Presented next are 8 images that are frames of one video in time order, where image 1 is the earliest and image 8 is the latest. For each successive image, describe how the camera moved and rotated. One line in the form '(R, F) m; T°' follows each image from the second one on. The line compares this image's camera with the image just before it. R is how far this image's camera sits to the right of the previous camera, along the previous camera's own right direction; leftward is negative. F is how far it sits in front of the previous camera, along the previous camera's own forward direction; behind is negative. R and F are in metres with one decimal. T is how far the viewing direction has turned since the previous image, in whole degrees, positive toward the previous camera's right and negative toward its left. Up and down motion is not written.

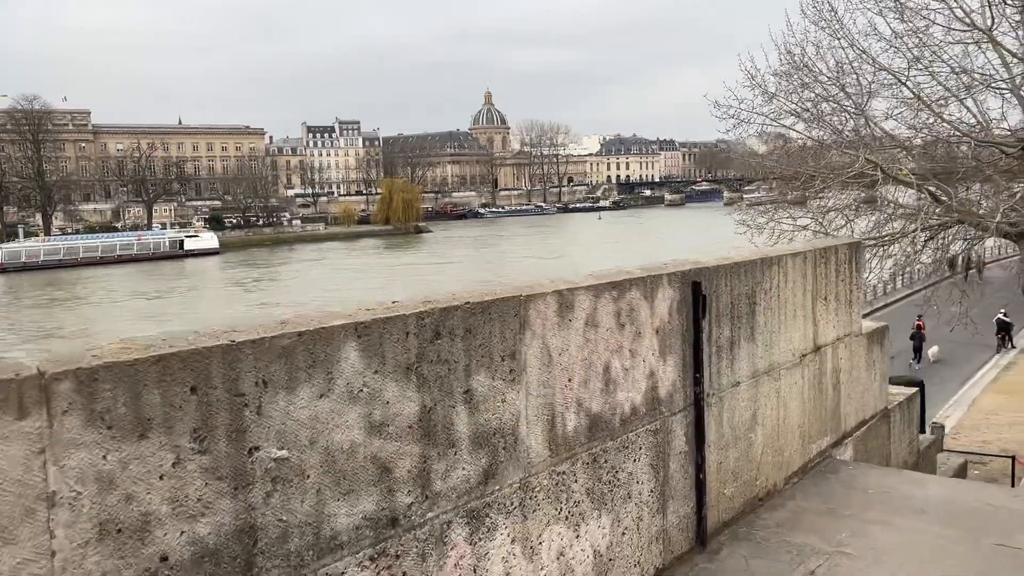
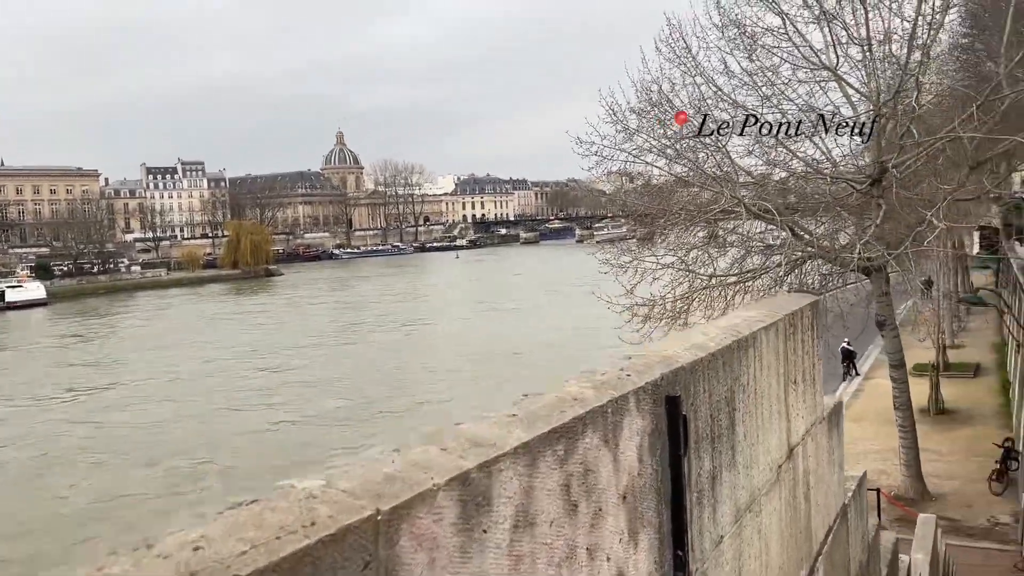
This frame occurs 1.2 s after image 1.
(0.0, +0.9) m; +10°
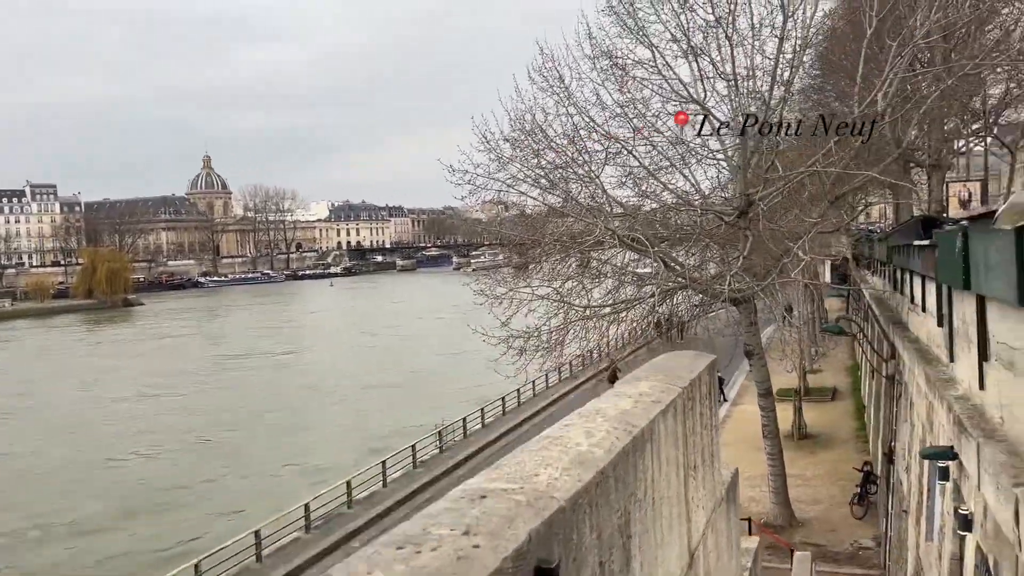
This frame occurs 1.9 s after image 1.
(+0.1, +0.4) m; +8°
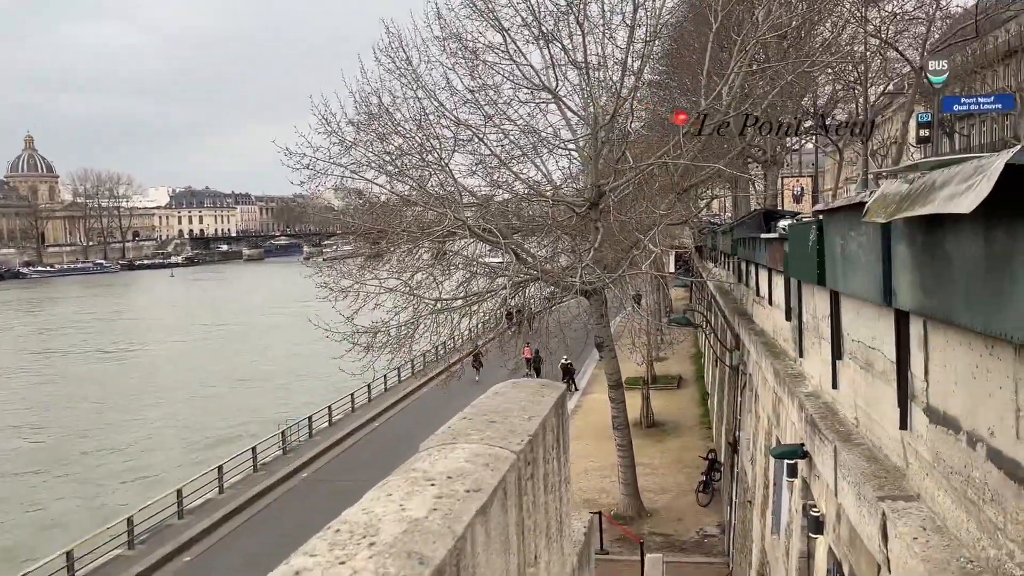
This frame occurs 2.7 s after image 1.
(+0.1, +0.5) m; +10°
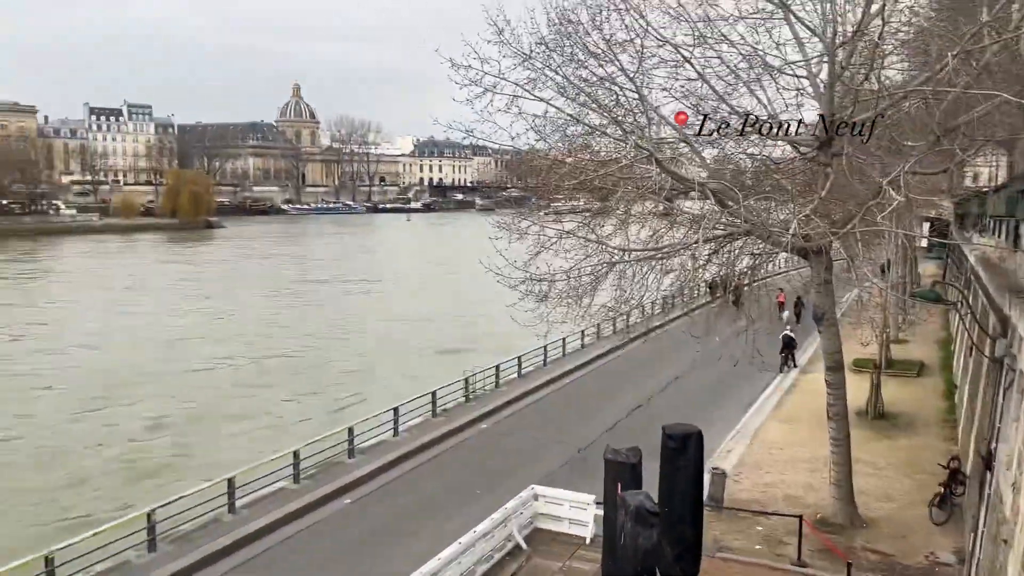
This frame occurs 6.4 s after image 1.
(+0.4, +1.7) m; -15°
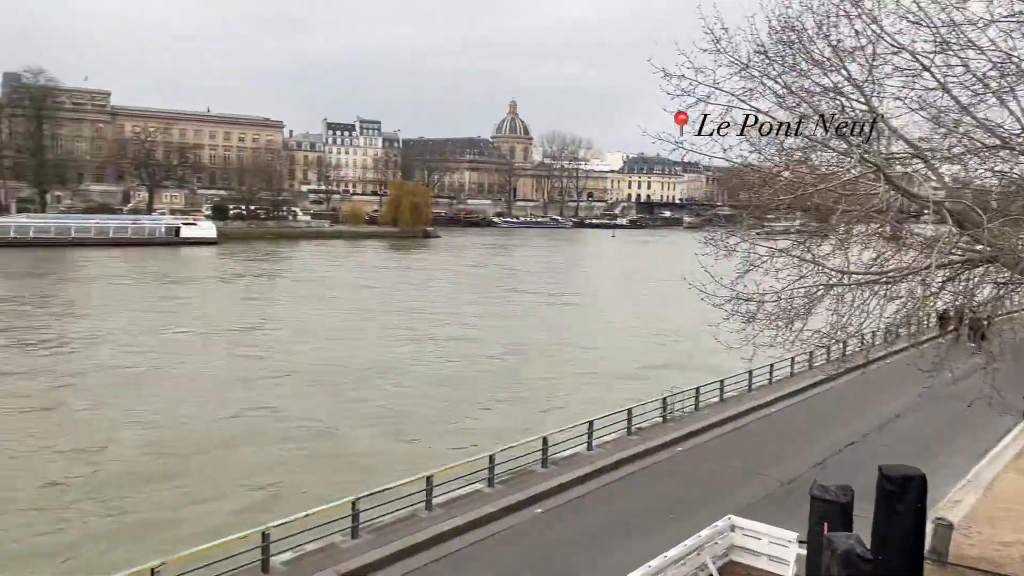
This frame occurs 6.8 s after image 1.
(0.0, +0.1) m; -14°
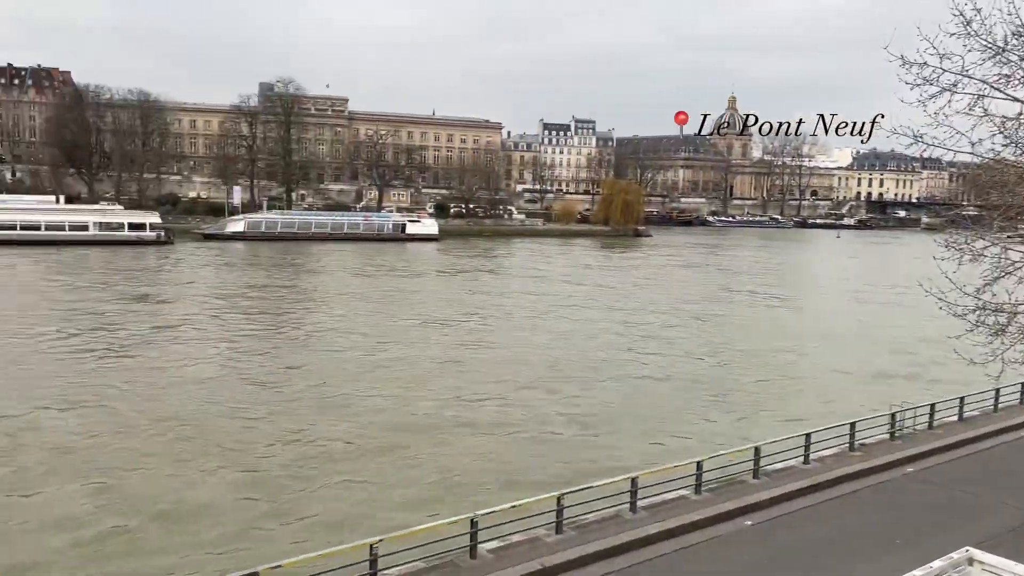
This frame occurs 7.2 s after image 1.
(0.0, +0.1) m; -14°
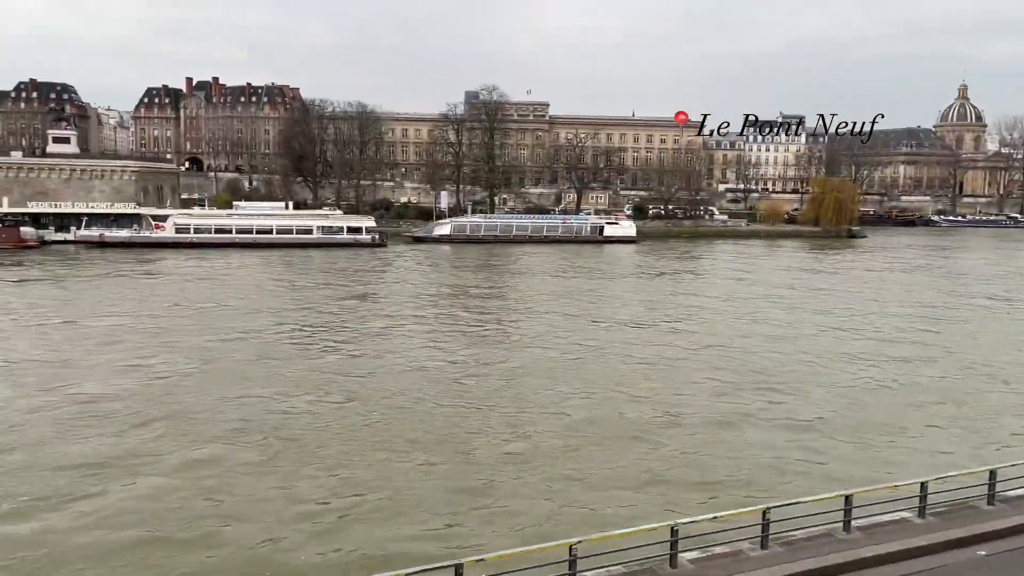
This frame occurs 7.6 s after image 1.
(-0.1, +0.1) m; -13°
